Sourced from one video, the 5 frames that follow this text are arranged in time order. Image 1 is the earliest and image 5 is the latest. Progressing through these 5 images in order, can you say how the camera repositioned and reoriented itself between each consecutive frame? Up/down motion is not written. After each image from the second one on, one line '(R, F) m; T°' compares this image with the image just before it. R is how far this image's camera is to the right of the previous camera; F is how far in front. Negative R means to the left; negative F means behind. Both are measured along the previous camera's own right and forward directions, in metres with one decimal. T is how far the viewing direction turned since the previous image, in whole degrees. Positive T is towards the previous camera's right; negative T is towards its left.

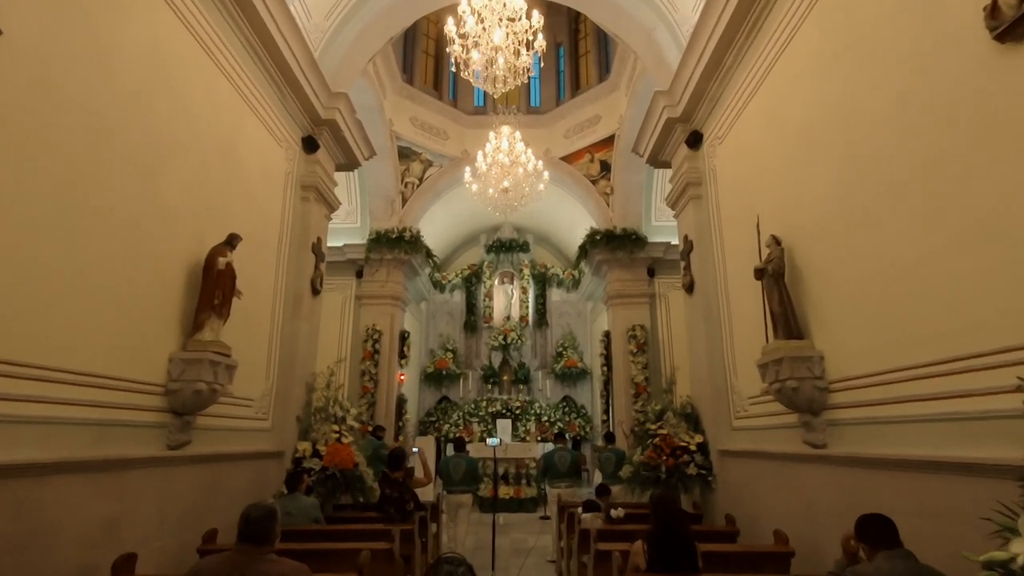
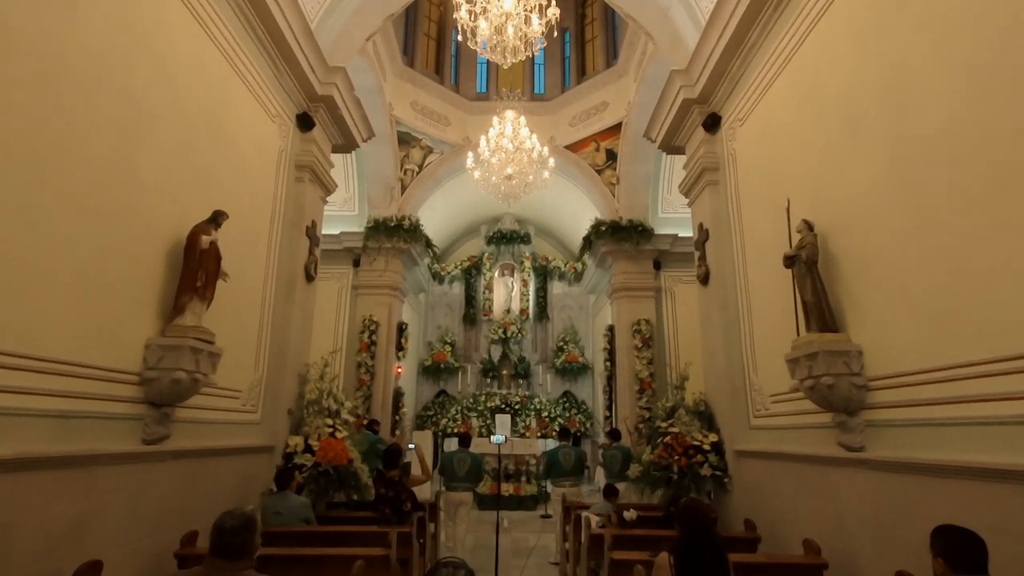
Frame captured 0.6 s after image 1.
(-0.1, +0.3) m; 0°
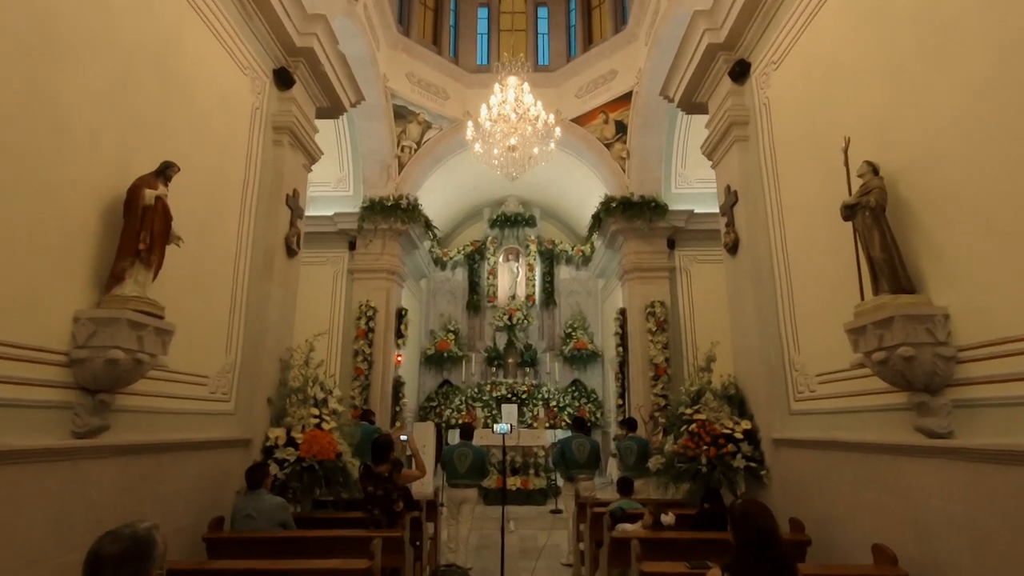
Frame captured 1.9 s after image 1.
(0.0, +0.6) m; -1°
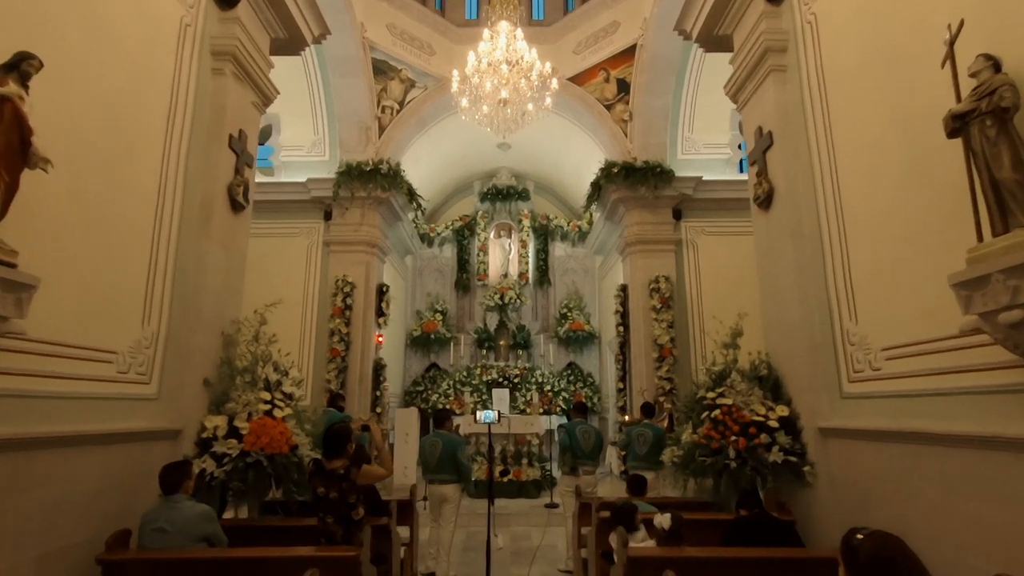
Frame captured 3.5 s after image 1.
(0.0, +0.8) m; +1°
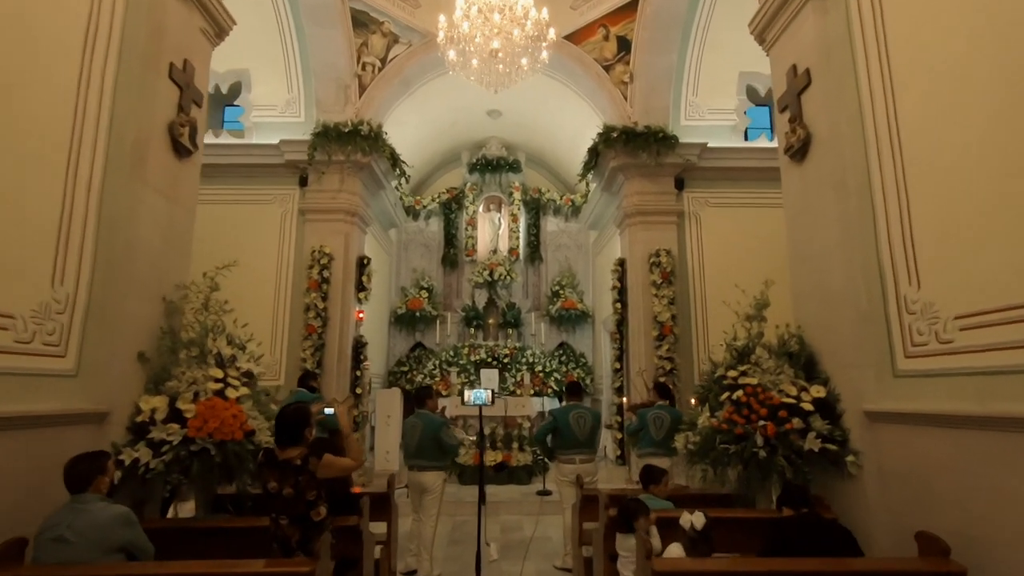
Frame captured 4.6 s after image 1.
(0.0, +0.5) m; +1°
